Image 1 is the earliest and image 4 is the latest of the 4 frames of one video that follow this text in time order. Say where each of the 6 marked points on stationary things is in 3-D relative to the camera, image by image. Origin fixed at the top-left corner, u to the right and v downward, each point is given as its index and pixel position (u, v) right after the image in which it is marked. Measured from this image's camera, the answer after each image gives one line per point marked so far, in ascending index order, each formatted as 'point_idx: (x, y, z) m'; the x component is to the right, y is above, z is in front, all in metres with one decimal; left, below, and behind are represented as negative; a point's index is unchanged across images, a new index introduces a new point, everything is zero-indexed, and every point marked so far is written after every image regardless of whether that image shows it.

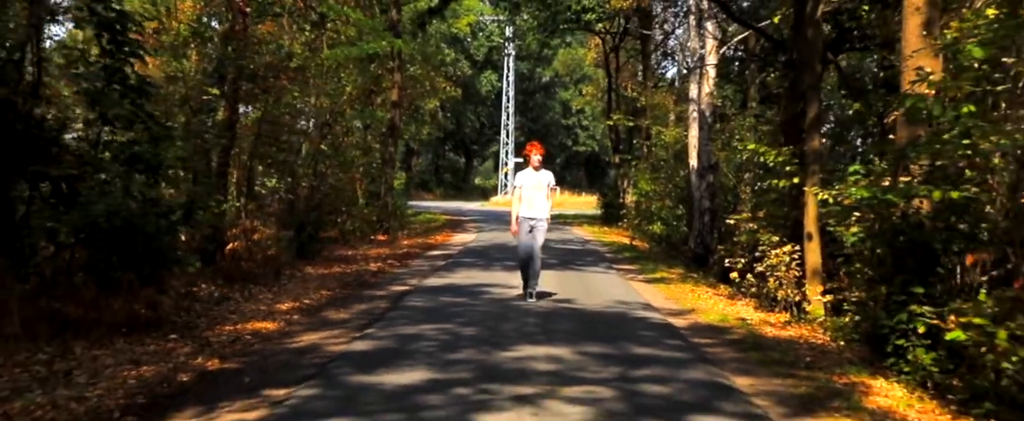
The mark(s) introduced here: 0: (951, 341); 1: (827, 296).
0: (+3.5, -1.0, +8.6) m
1: (+3.9, -1.1, +13.4) m
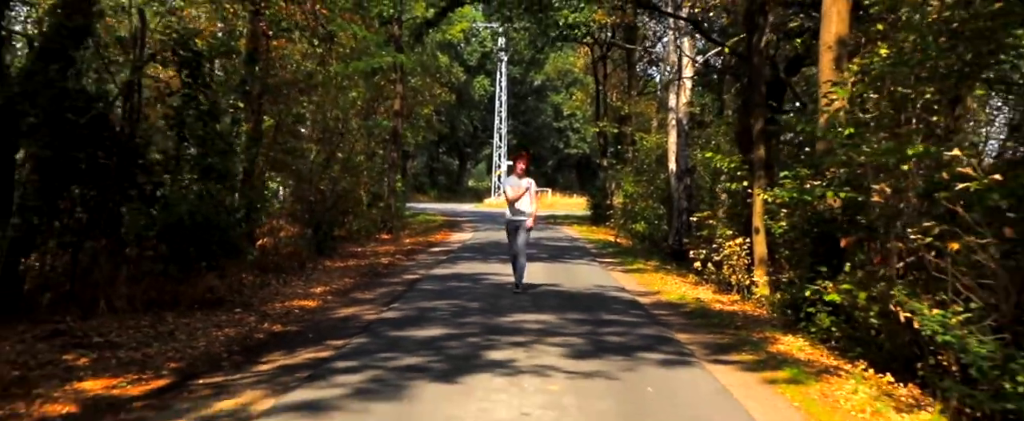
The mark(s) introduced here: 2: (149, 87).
0: (+3.5, -1.0, +11.5) m
1: (+3.9, -1.0, +16.2) m
2: (-4.7, +1.6, +14.0) m
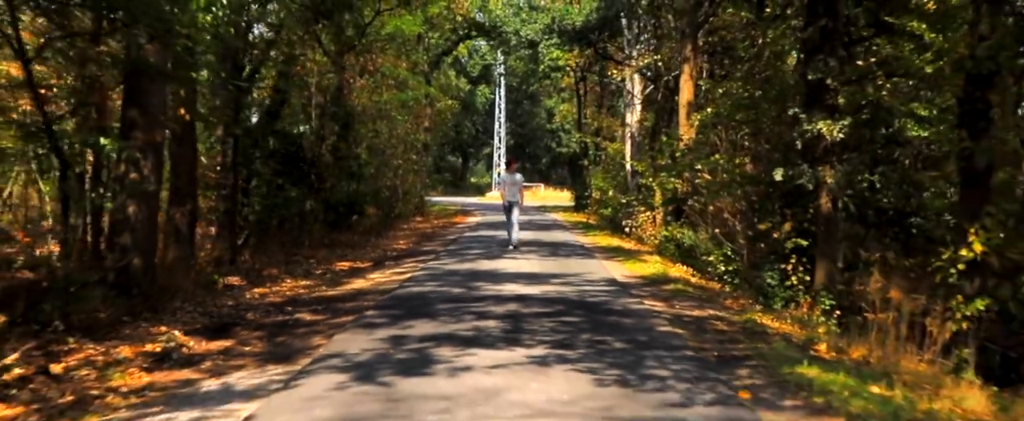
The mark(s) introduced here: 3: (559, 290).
0: (+3.6, -0.6, +23.7) m
1: (+3.9, -0.6, +28.5) m
2: (-4.7, +2.0, +26.3) m
3: (+0.6, -1.1, +14.4) m
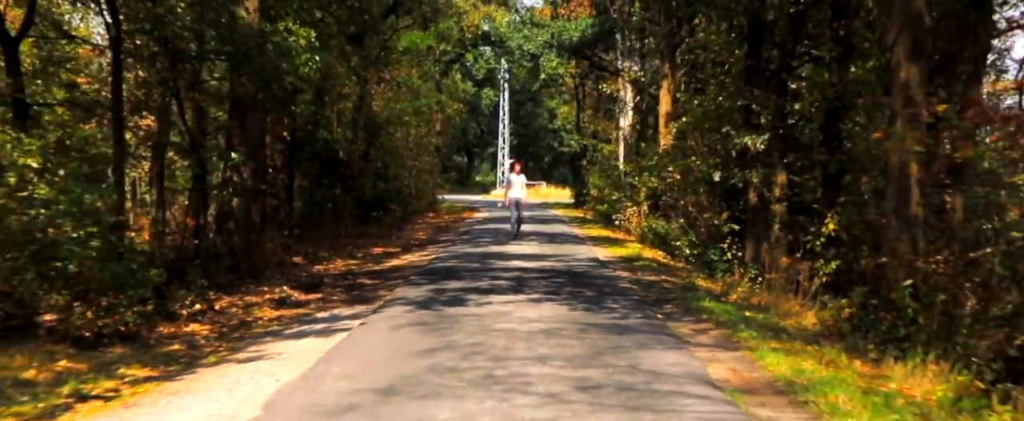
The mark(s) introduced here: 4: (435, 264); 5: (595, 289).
0: (+3.7, -0.5, +28.1) m
1: (+4.0, -0.5, +32.8) m
2: (-4.6, +2.1, +30.6) m
3: (+0.7, -1.0, +18.8) m
4: (-1.4, -1.0, +18.9) m
5: (+1.1, -1.0, +14.0) m
